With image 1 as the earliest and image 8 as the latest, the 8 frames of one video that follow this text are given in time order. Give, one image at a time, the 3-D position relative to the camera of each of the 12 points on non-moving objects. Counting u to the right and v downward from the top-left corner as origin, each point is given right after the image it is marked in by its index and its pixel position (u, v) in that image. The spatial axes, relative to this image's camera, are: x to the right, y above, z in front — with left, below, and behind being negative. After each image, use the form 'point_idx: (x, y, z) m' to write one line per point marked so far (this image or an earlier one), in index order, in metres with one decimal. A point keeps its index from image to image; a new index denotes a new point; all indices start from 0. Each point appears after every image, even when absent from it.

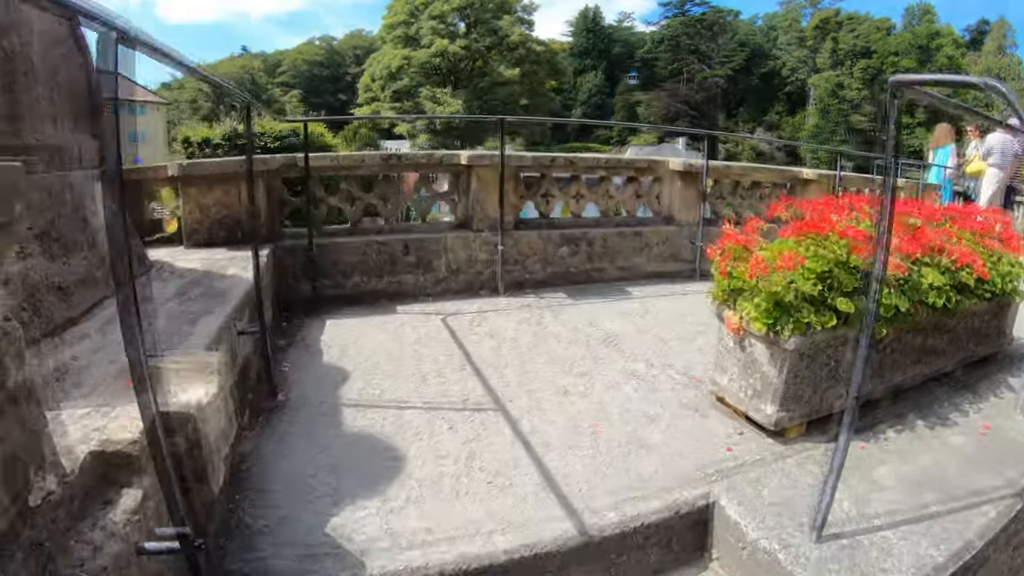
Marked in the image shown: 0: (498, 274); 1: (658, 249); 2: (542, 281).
0: (-0.1, +0.1, +3.4) m
1: (+0.9, +0.3, +3.9) m
2: (+0.2, 0.0, +3.6) m
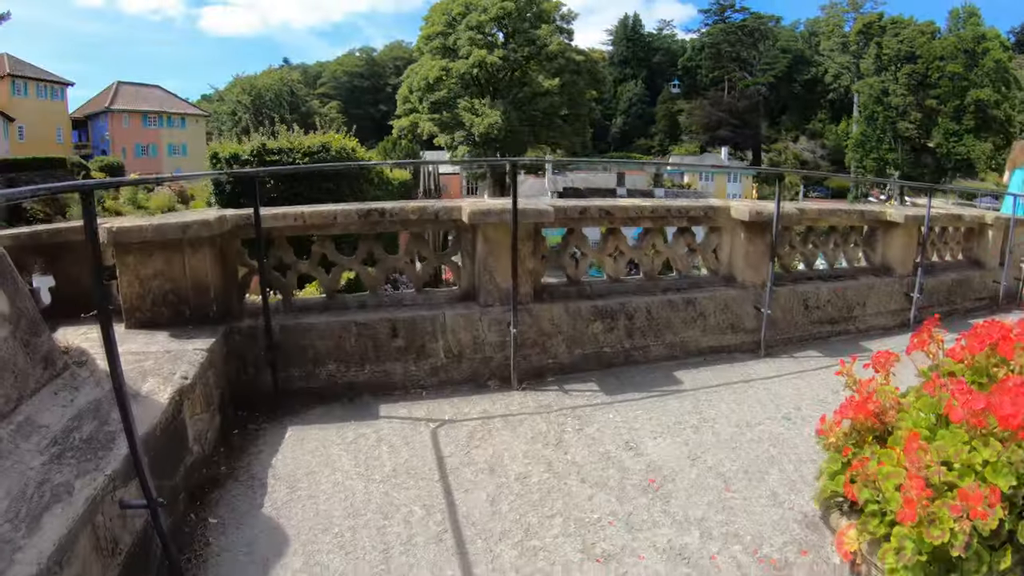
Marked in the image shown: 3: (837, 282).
0: (0.0, -0.3, +2.8) m
1: (+1.0, -0.1, +3.2) m
2: (+0.3, -0.4, +2.9) m
3: (+1.9, 0.0, +3.7) m
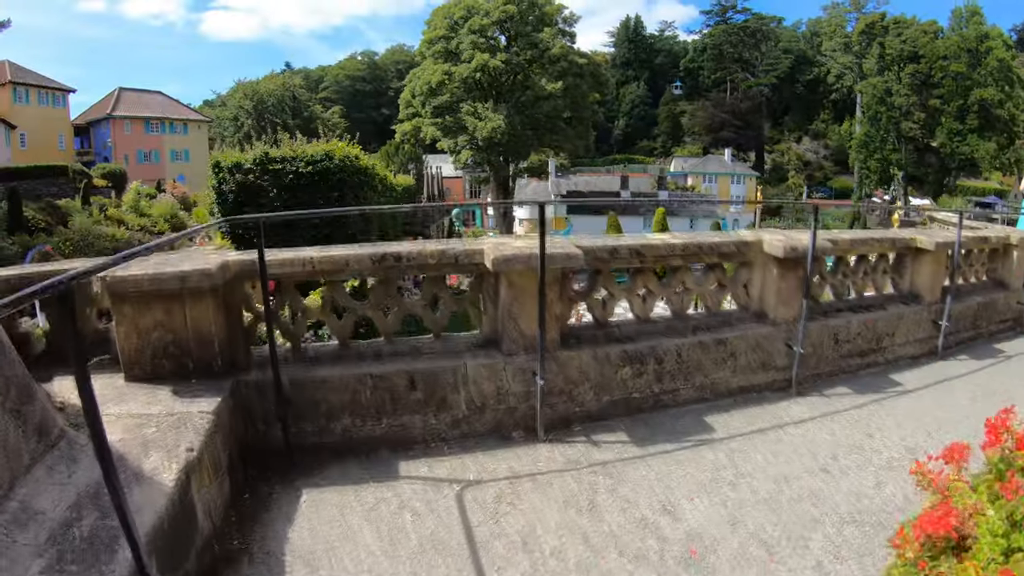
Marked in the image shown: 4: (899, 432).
0: (+0.1, -0.5, +2.6) m
1: (+1.1, -0.3, +3.1) m
2: (+0.4, -0.5, +2.8) m
3: (+2.0, -0.1, +3.6) m
4: (+1.8, -0.7, +2.9) m
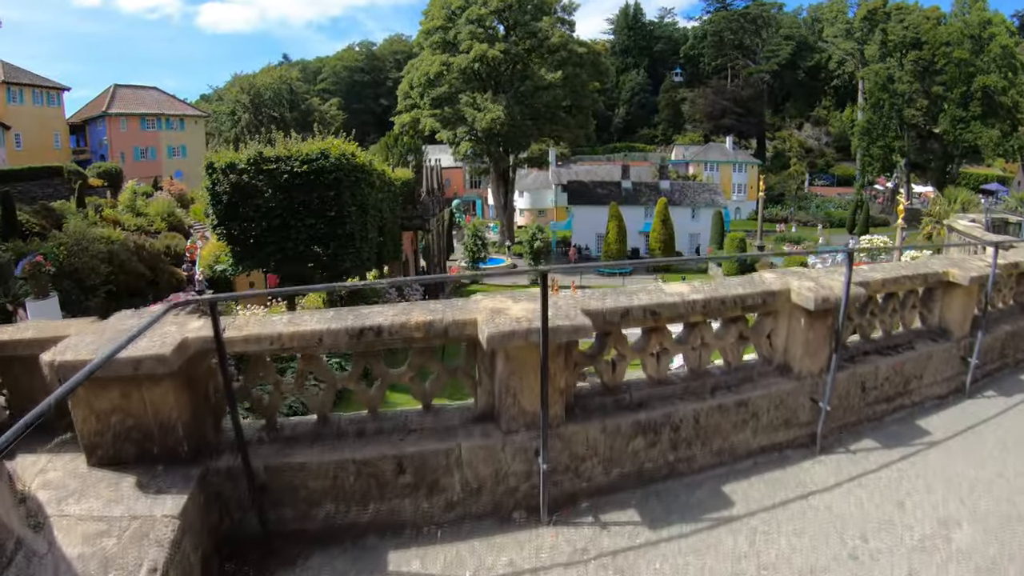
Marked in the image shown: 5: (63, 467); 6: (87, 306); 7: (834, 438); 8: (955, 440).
0: (+0.1, -0.8, +2.4) m
1: (+1.1, -0.6, +2.8) m
2: (+0.4, -0.8, +2.5) m
3: (+2.0, -0.4, +3.3) m
4: (+1.8, -0.9, +2.7) m
5: (-1.6, -0.6, +2.4) m
6: (-10.7, -0.4, +16.3) m
7: (+1.6, -0.7, +3.1) m
8: (+2.2, -0.7, +3.1) m
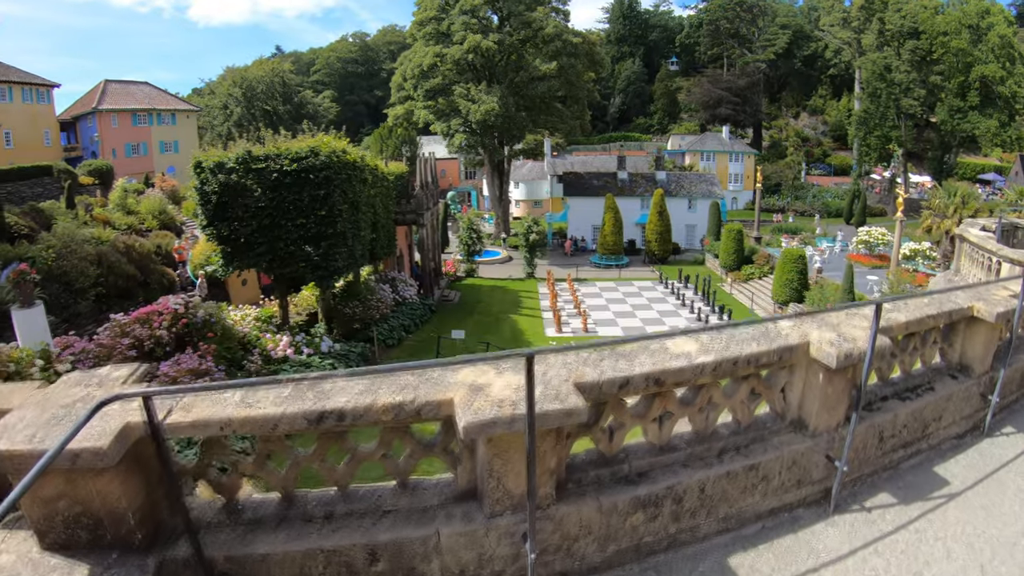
0: (0.0, -1.0, +2.2) m
1: (+1.1, -0.8, +2.6) m
2: (+0.3, -1.0, +2.3) m
3: (+1.9, -0.5, +3.1) m
4: (+1.7, -1.1, +2.5) m
5: (-1.7, -0.9, +2.1) m
6: (-10.8, -0.5, +16.0) m
7: (+1.5, -0.9, +2.9) m
8: (+2.1, -0.9, +2.9) m
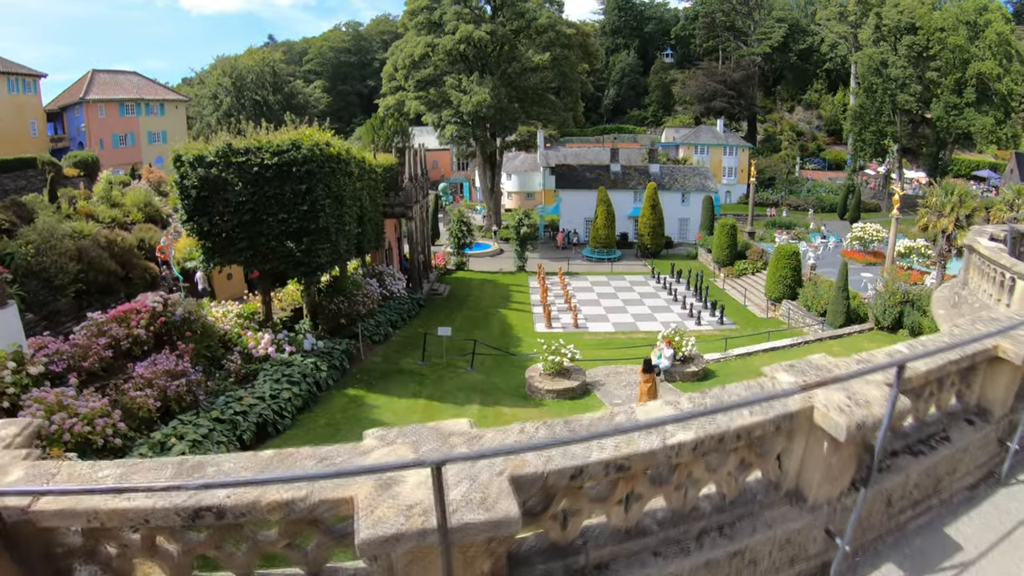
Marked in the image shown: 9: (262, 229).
0: (-0.1, -1.1, +1.7) m
1: (+0.9, -0.9, +2.2) m
2: (+0.1, -1.2, +1.9) m
3: (+1.7, -0.7, +2.7) m
4: (+1.5, -1.2, +2.1) m
5: (-1.9, -1.0, +1.7) m
6: (-11.2, -0.5, +15.5) m
7: (+1.3, -1.1, +2.5) m
8: (+1.9, -1.1, +2.5) m
9: (-6.3, +1.5, +15.9) m
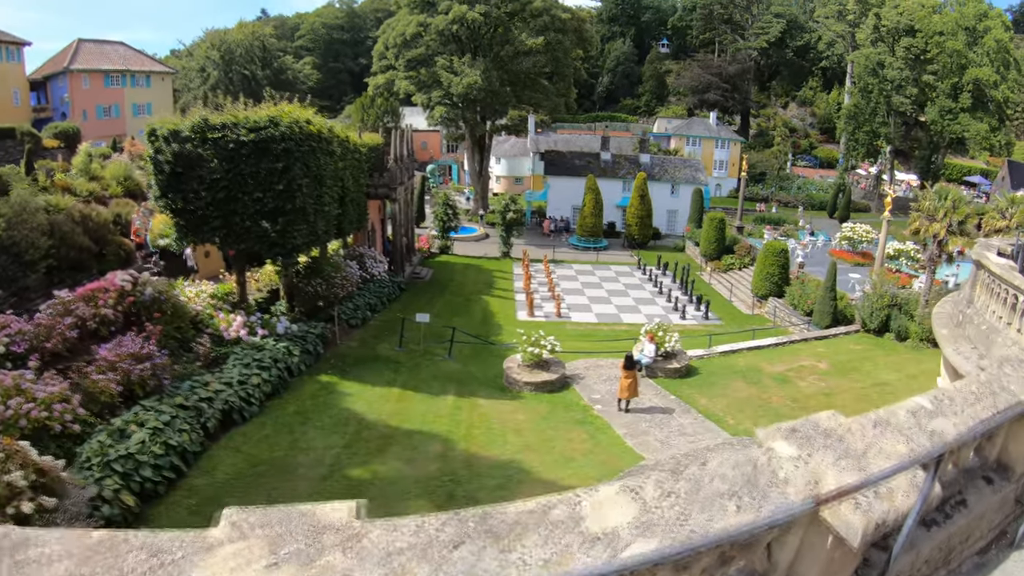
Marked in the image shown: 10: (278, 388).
0: (-0.4, -1.2, +1.3) m
1: (+0.6, -1.0, +1.7) m
2: (-0.1, -1.2, +1.4) m
3: (+1.5, -0.8, +2.3) m
4: (+1.3, -1.4, +1.7) m
5: (-2.1, -1.0, +1.2) m
6: (-11.6, +0.1, +14.8) m
7: (+1.1, -1.2, +2.1) m
8: (+1.7, -1.2, +2.1) m
9: (-6.7, +1.9, +15.3) m
10: (-5.1, -2.2, +13.9) m
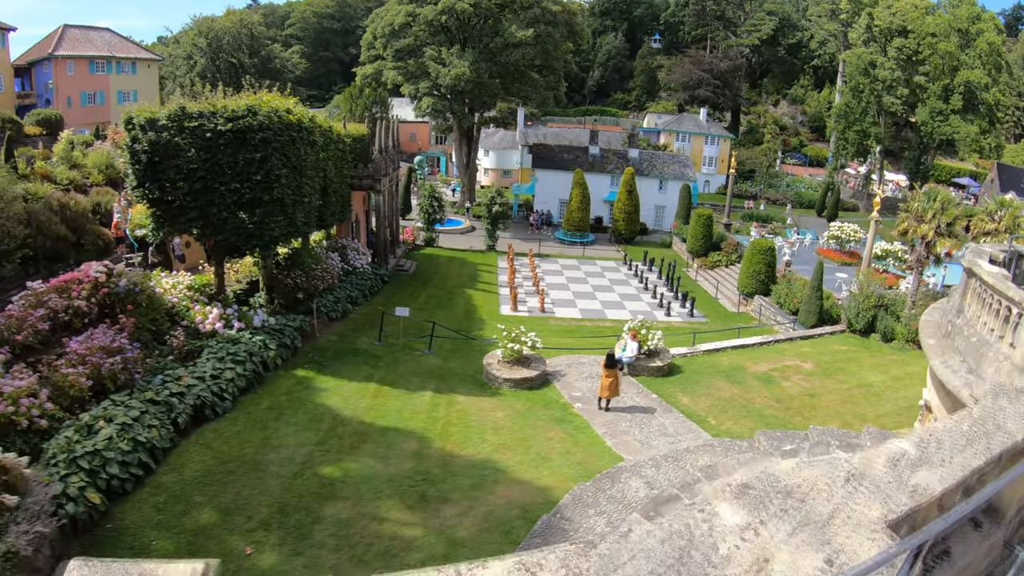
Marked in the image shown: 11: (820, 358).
0: (-0.6, -1.2, +1.0) m
1: (+0.4, -1.1, +1.5) m
2: (-0.4, -1.3, +1.2) m
3: (+1.3, -0.8, +2.0) m
4: (+1.1, -1.4, +1.4) m
5: (-2.3, -1.0, +0.9) m
6: (-12.0, +0.4, +14.3) m
7: (+0.8, -1.2, +1.8) m
8: (+1.4, -1.2, +1.9) m
9: (-7.1, +2.1, +14.9) m
10: (-5.5, -2.0, +13.6) m
11: (+7.5, -1.7, +15.4) m
